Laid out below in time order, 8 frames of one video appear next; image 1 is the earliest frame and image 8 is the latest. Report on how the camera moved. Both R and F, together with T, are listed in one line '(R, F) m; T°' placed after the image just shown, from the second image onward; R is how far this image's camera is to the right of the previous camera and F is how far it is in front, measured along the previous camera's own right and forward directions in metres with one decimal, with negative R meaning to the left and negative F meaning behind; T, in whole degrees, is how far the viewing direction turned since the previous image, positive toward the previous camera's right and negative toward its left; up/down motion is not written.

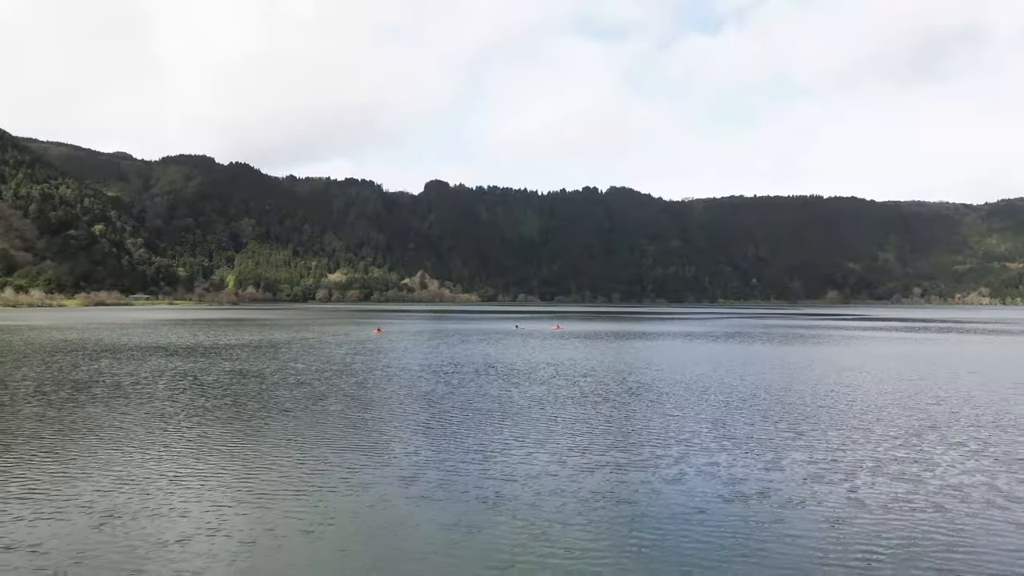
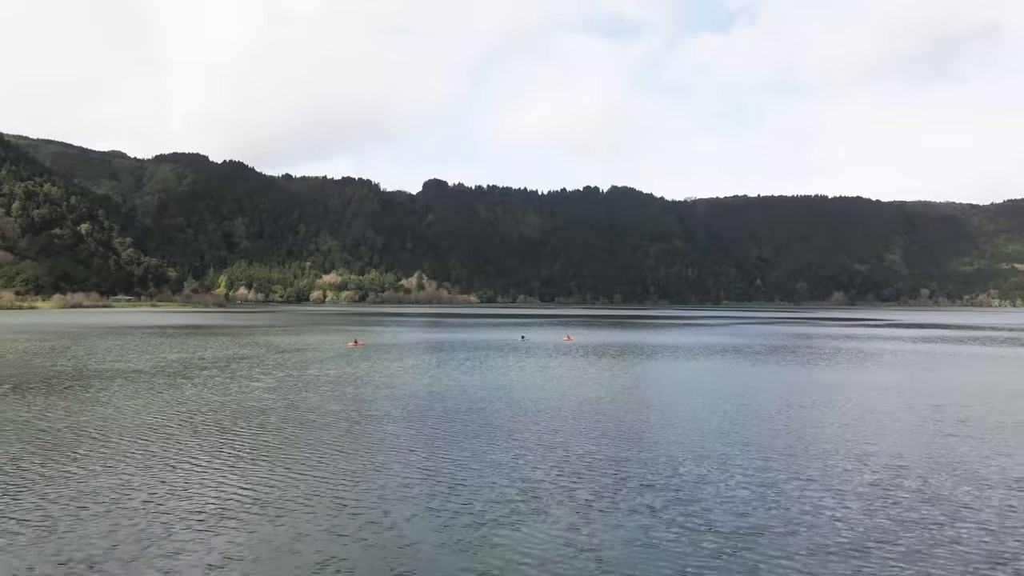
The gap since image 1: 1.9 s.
(+0.3, +9.3) m; 0°
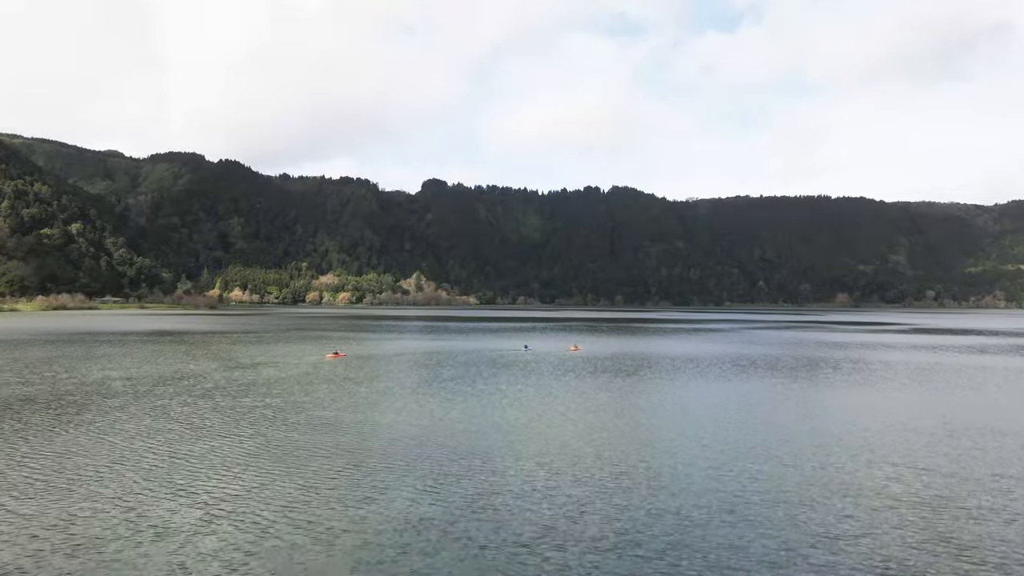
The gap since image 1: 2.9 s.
(+0.2, +5.9) m; 0°
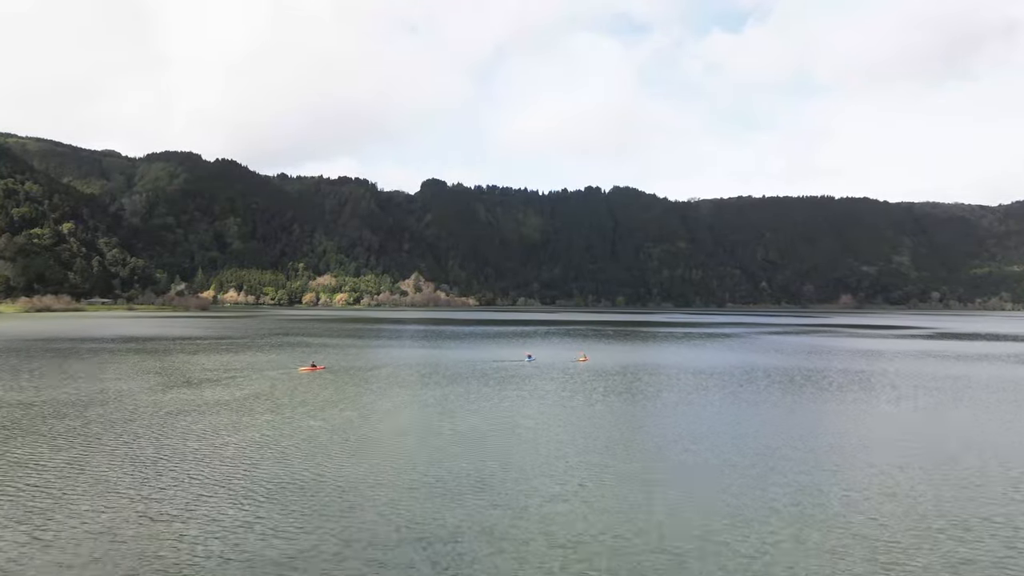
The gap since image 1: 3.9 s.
(+0.1, +5.6) m; 0°
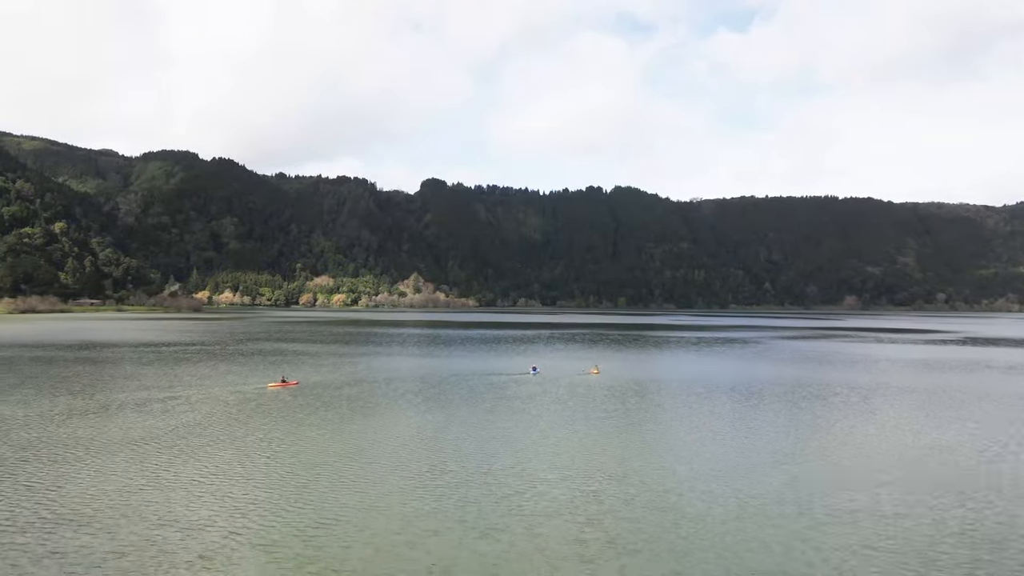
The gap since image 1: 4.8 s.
(0.0, +5.4) m; 0°
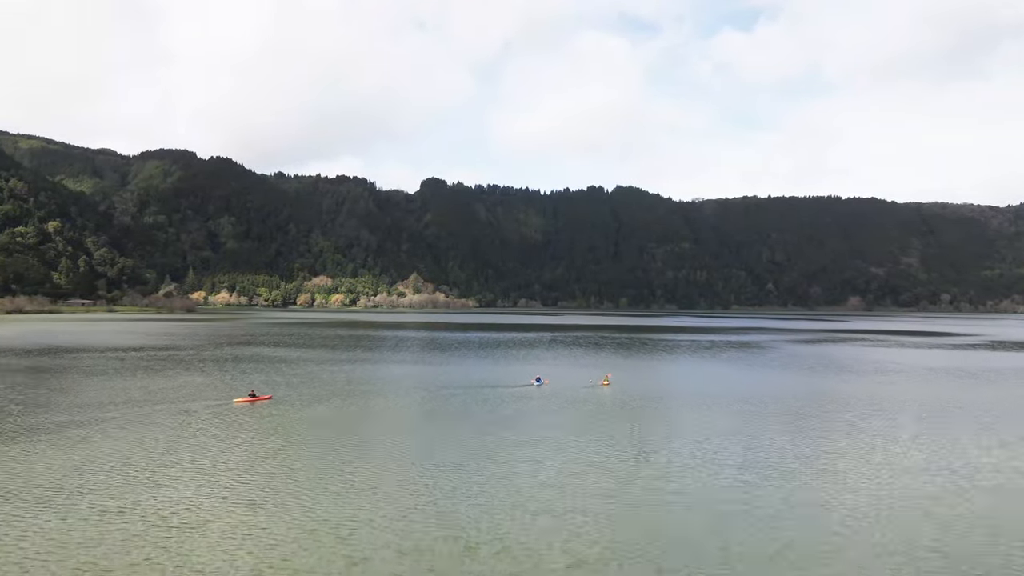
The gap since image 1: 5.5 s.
(0.0, +4.2) m; 0°
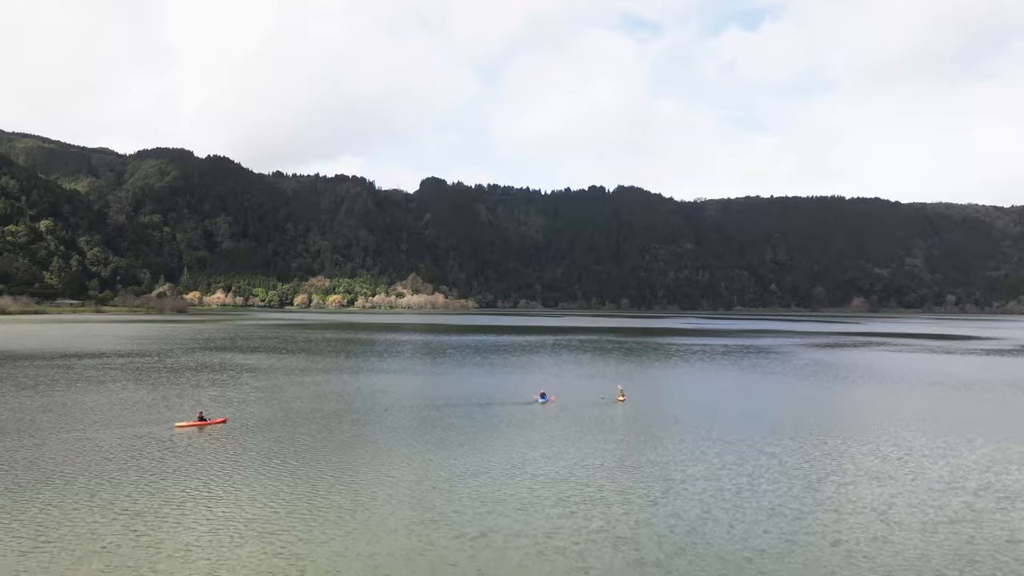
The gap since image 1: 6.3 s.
(0.0, +4.9) m; 0°
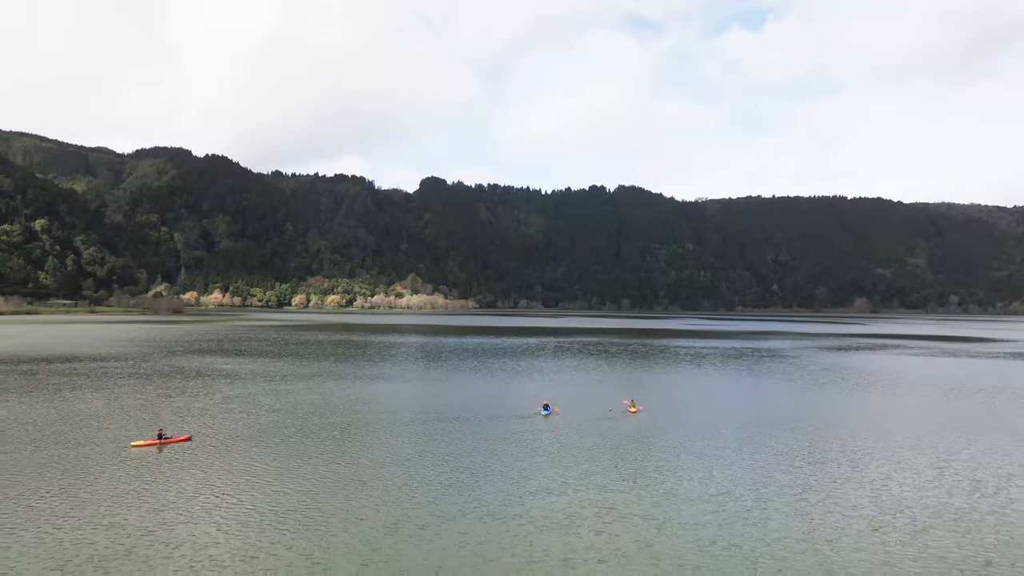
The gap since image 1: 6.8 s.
(0.0, +2.8) m; 0°
